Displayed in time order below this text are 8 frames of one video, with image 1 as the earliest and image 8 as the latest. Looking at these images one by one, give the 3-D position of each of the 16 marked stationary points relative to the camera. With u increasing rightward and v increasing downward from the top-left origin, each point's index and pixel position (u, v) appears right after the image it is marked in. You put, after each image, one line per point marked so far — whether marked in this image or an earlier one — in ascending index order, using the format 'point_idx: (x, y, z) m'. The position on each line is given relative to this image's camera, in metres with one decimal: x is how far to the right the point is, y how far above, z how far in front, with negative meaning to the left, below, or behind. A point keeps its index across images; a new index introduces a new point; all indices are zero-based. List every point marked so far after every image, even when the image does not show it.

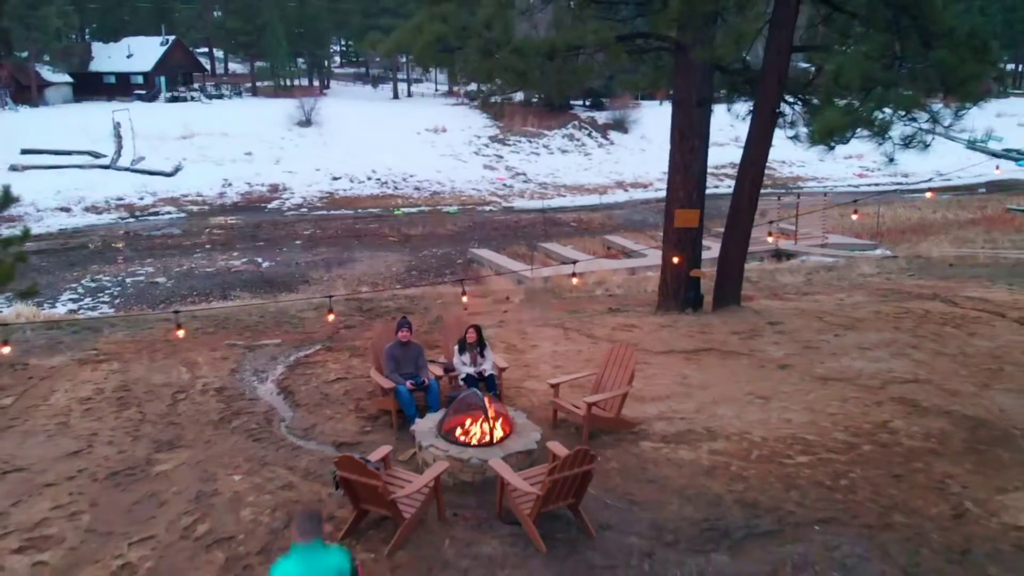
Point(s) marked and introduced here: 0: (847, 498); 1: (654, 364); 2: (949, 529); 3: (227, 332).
0: (+1.6, -1.0, +5.4) m
1: (+1.0, -0.5, +7.8) m
2: (+1.9, -1.1, +5.1) m
3: (-2.6, -0.4, +10.3) m
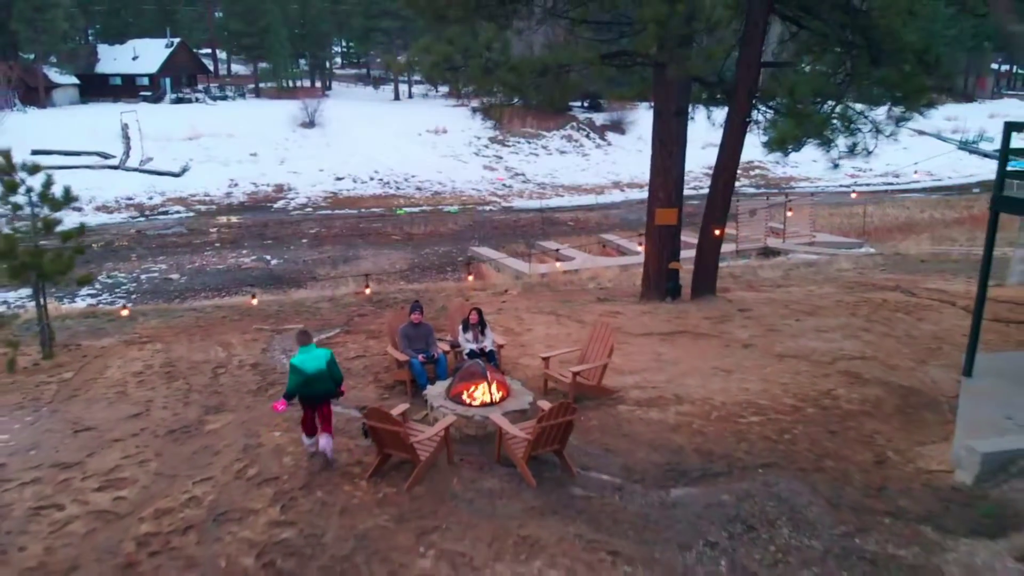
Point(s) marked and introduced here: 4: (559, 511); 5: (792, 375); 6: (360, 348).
0: (+1.6, -0.9, +6.5) m
1: (+1.0, -0.4, +8.9) m
2: (+1.9, -1.0, +6.1) m
3: (-2.6, -0.3, +11.4) m
4: (+0.2, -1.1, +5.6) m
5: (+2.0, -0.6, +7.9) m
6: (-1.2, -0.5, +9.2) m
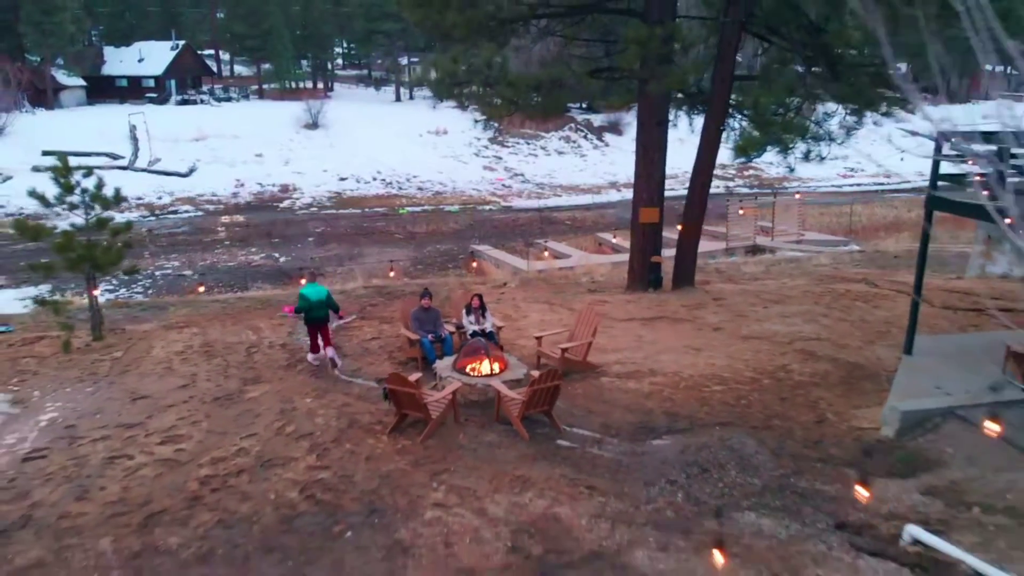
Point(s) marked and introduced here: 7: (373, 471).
0: (+1.5, -0.8, +7.6) m
1: (+0.9, -0.3, +10.0) m
2: (+1.9, -0.9, +7.3) m
3: (-2.6, -0.2, +12.6) m
4: (+0.2, -1.0, +6.7) m
5: (+1.9, -0.5, +9.1) m
6: (-1.2, -0.4, +10.3) m
7: (-0.8, -1.1, +6.5) m
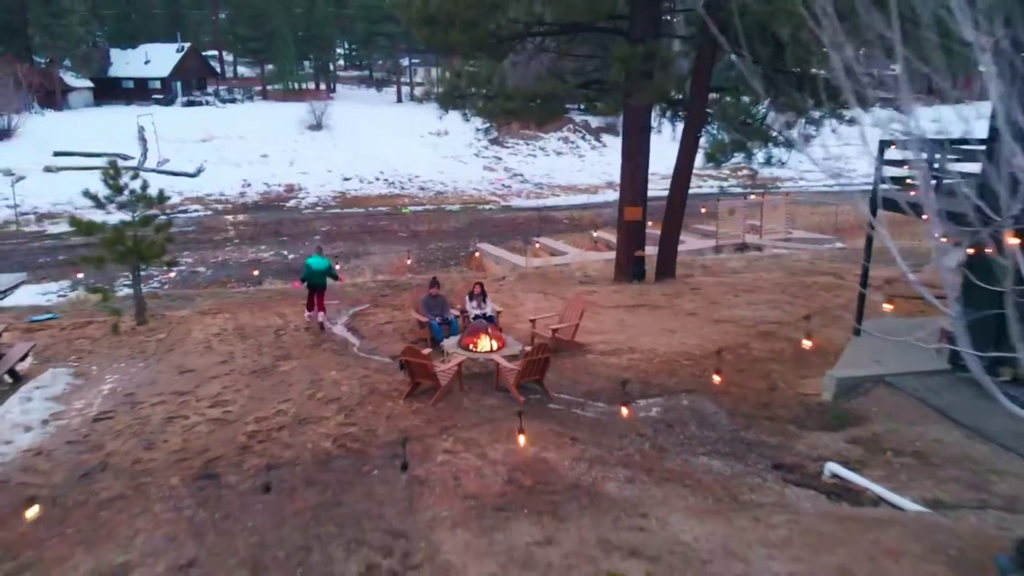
0: (+1.5, -0.7, +8.9) m
1: (+0.9, -0.2, +11.3) m
2: (+1.9, -0.8, +8.6) m
3: (-2.7, -0.1, +13.8) m
4: (+0.2, -0.9, +8.0) m
5: (+1.9, -0.4, +10.4) m
6: (-1.3, -0.3, +11.6) m
7: (-0.8, -1.0, +7.8) m
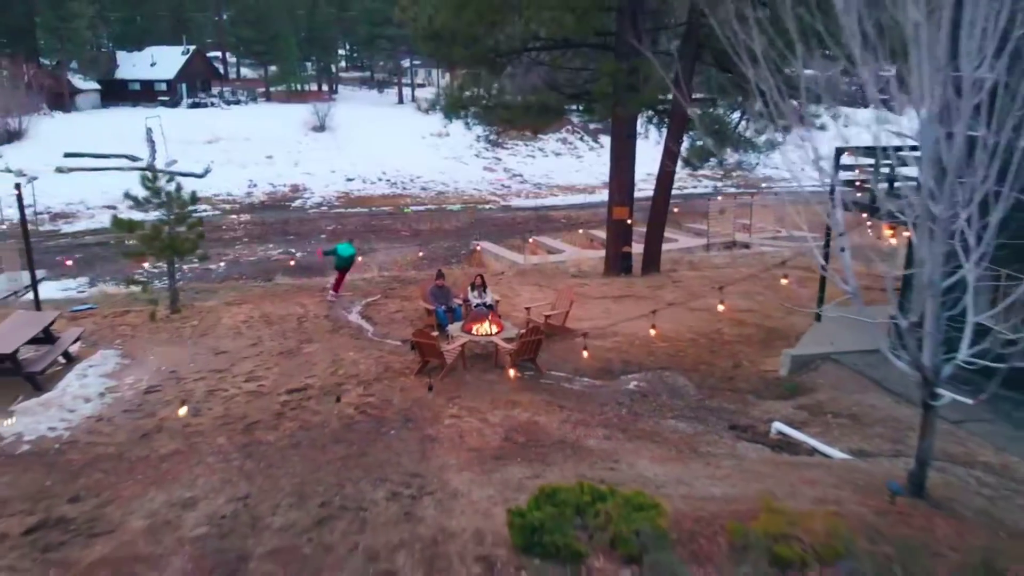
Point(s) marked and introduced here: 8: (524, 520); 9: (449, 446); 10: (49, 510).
0: (+1.5, -0.6, +10.1) m
1: (+0.9, -0.2, +12.5) m
2: (+1.8, -0.7, +9.8) m
3: (-2.7, 0.0, +15.1) m
4: (+0.1, -0.8, +9.2) m
5: (+1.9, -0.3, +11.6) m
6: (-1.3, -0.2, +12.8) m
7: (-0.8, -0.9, +9.0) m
8: (+0.1, -0.9, +4.7) m
9: (-0.4, -1.1, +7.7) m
10: (-2.7, -1.3, +6.5) m
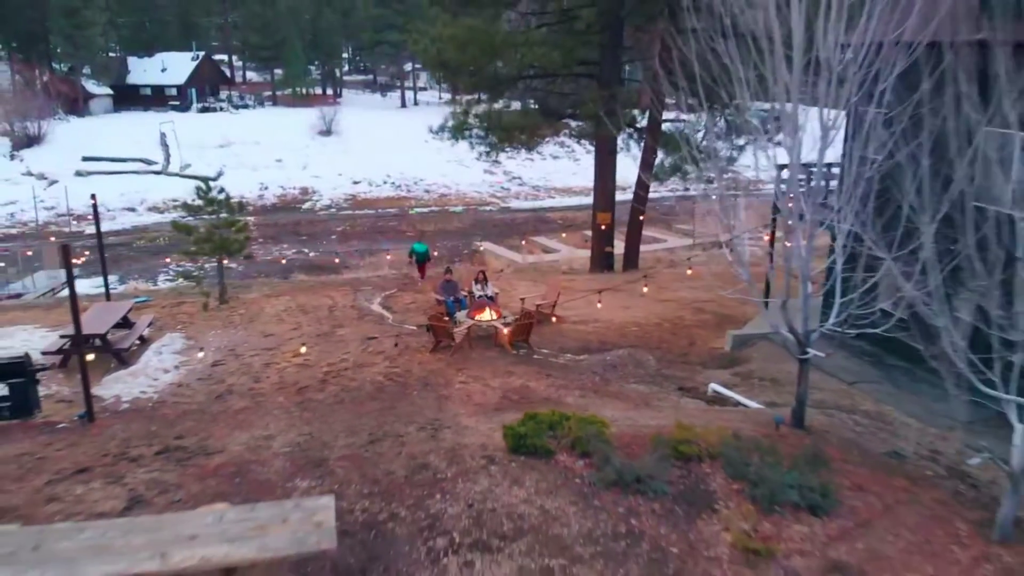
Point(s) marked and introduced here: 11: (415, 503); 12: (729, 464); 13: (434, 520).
0: (+1.5, -0.6, +12.4) m
1: (+0.8, -0.1, +14.8) m
2: (+1.8, -0.6, +12.1) m
3: (-2.7, 0.0, +17.3) m
4: (+0.1, -0.7, +11.5) m
5: (+1.8, -0.2, +13.9) m
6: (-1.3, -0.1, +15.1) m
7: (-0.9, -0.8, +11.3) m
8: (0.0, -0.9, +6.9) m
9: (-0.5, -1.0, +9.9) m
10: (-2.7, -1.2, +8.8) m
11: (-0.5, -1.2, +6.2) m
12: (+1.2, -1.0, +6.5) m
13: (-0.4, -1.2, +5.9) m
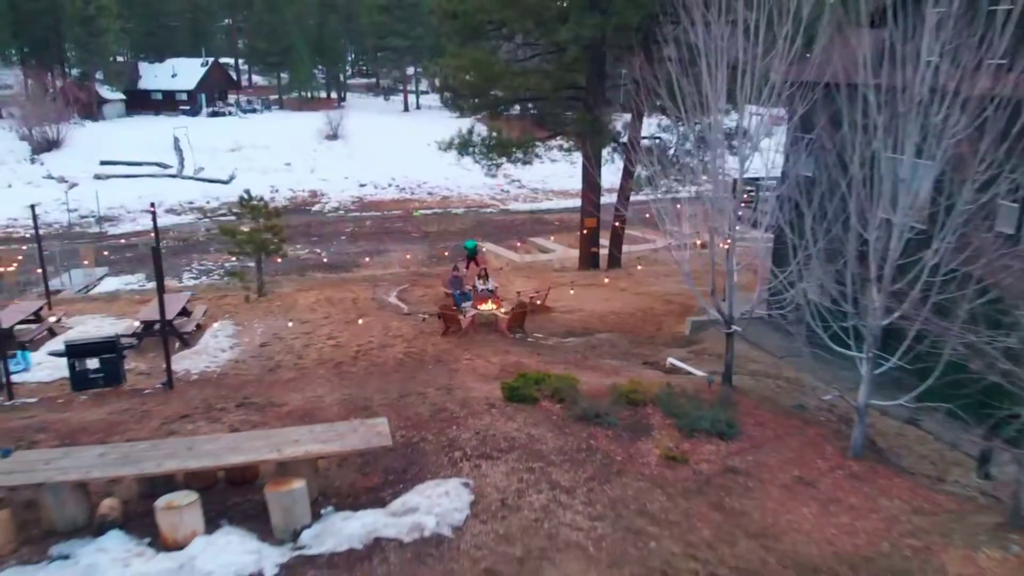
0: (+1.4, -0.5, +14.9) m
1: (+0.8, 0.0, +17.3) m
2: (+1.8, -0.5, +14.5) m
3: (-2.8, +0.1, +19.8) m
4: (+0.1, -0.7, +14.0) m
5: (+1.8, -0.2, +16.3) m
6: (-1.4, -0.1, +17.6) m
7: (-0.9, -0.7, +13.8) m
8: (0.0, -0.8, +9.4) m
9: (-0.5, -0.9, +12.4) m
10: (-2.8, -1.1, +11.3) m
11: (-0.6, -1.1, +8.7) m
12: (+1.2, -0.9, +9.0) m
13: (-0.4, -1.1, +8.4) m
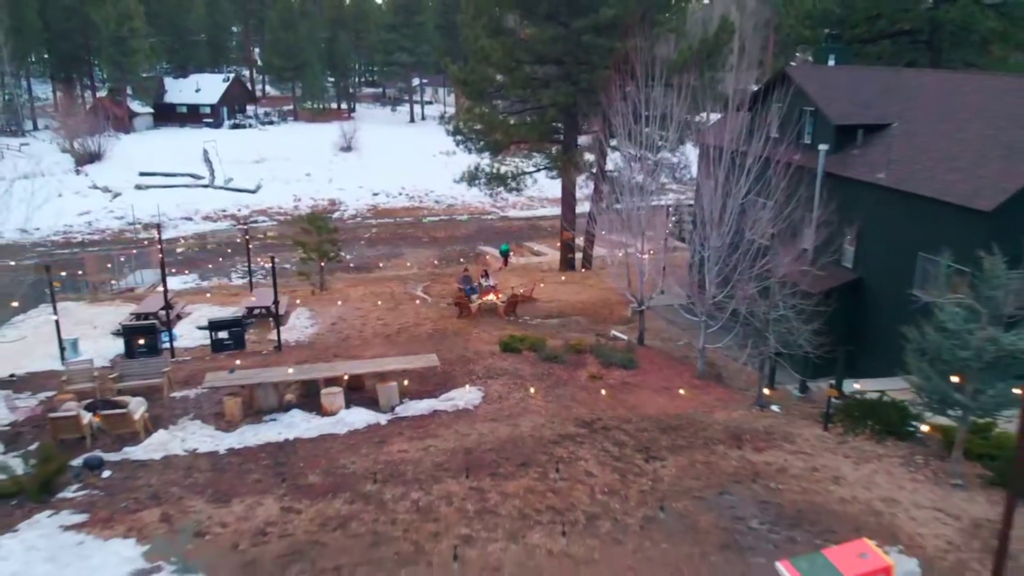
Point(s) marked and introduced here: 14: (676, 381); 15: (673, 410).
0: (+1.3, -0.4, +21.3) m
1: (+0.7, +0.1, +23.7) m
2: (+1.7, -0.5, +20.9) m
3: (-2.8, +0.2, +26.2) m
4: (0.0, -0.6, +20.3) m
5: (+1.7, -0.1, +22.7) m
6: (-1.4, 0.0, +24.0) m
7: (-1.0, -0.6, +20.2) m
8: (-0.1, -0.7, +15.8) m
9: (-0.6, -0.8, +18.8) m
10: (-2.8, -1.0, +17.7) m
11: (-0.7, -1.0, +15.1) m
12: (+1.1, -0.9, +15.4) m
13: (-0.5, -1.1, +14.8) m
14: (+2.1, -1.2, +14.6) m
15: (+1.8, -1.4, +12.7) m
